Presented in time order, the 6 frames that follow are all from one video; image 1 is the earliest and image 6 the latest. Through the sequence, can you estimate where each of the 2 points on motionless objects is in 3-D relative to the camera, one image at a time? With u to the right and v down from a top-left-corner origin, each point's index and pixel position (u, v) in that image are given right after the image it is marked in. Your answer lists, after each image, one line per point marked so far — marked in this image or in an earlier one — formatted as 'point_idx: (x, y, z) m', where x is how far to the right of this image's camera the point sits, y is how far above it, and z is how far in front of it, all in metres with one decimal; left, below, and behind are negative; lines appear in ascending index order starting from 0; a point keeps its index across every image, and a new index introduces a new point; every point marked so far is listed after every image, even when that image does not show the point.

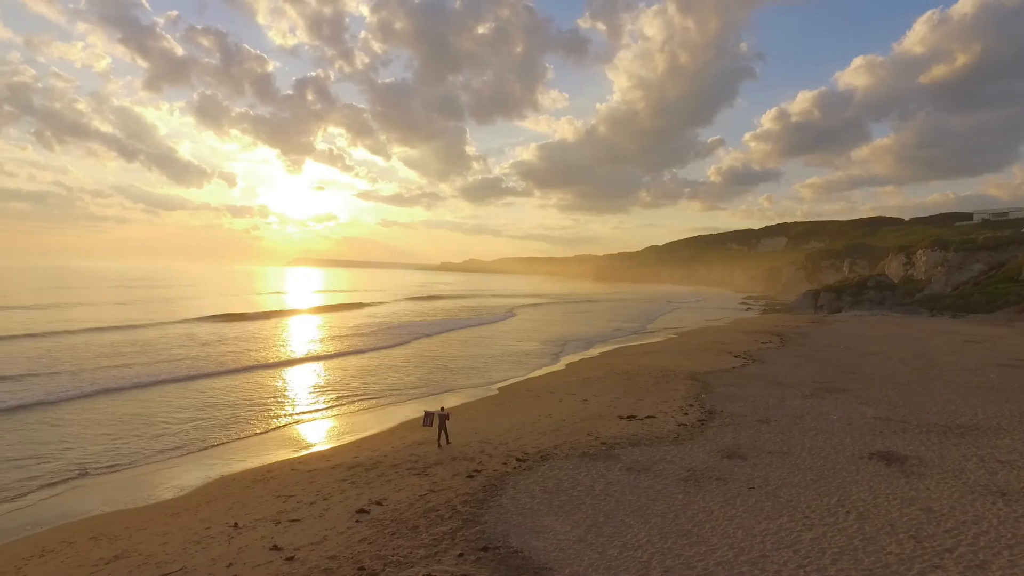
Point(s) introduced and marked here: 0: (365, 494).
0: (-2.2, -3.1, +9.7) m
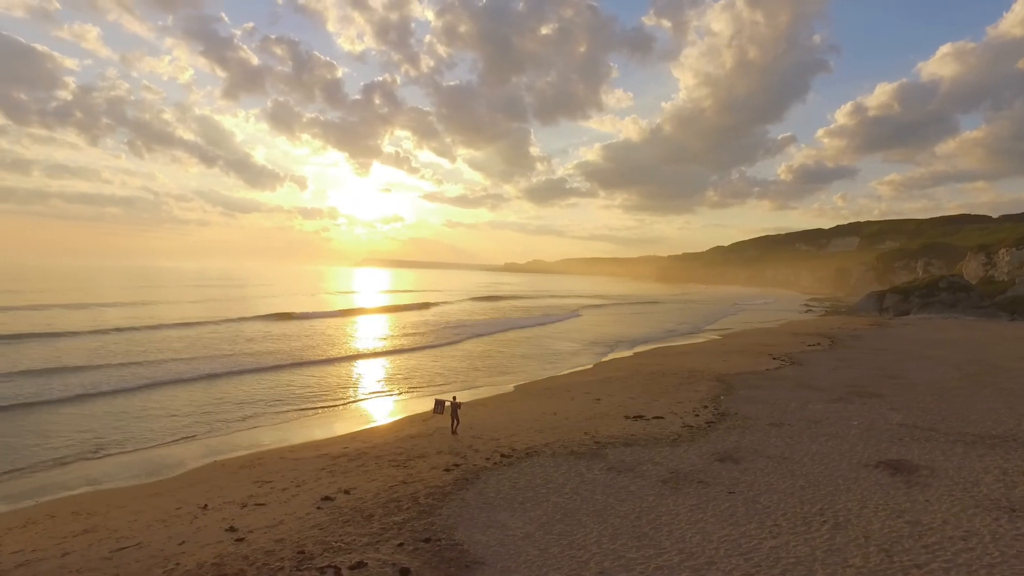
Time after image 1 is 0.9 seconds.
0: (-2.7, -3.0, +9.8) m
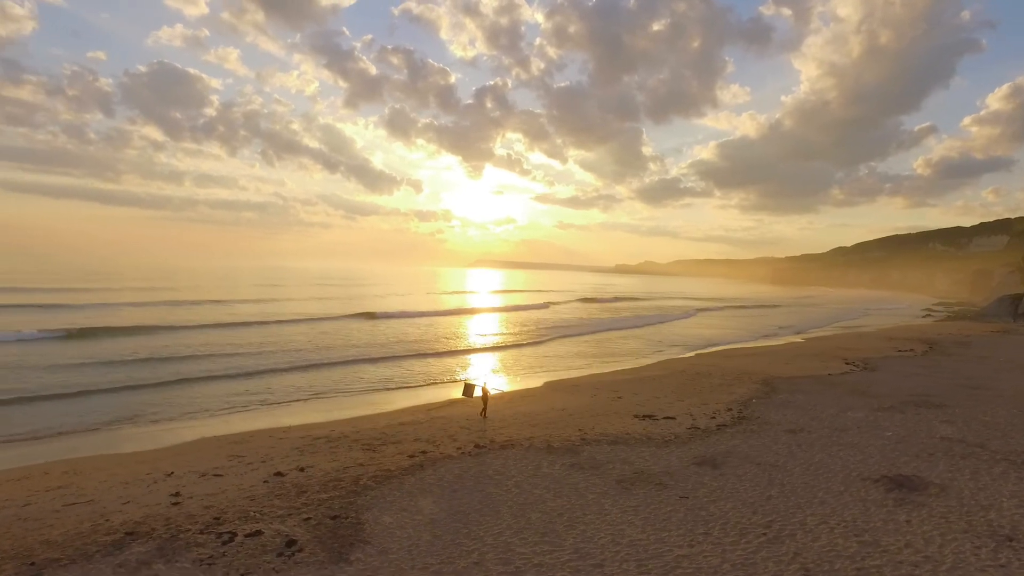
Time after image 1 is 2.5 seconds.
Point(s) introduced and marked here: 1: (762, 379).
0: (-3.4, -2.8, +10.2) m
1: (+7.2, -2.6, +18.4) m
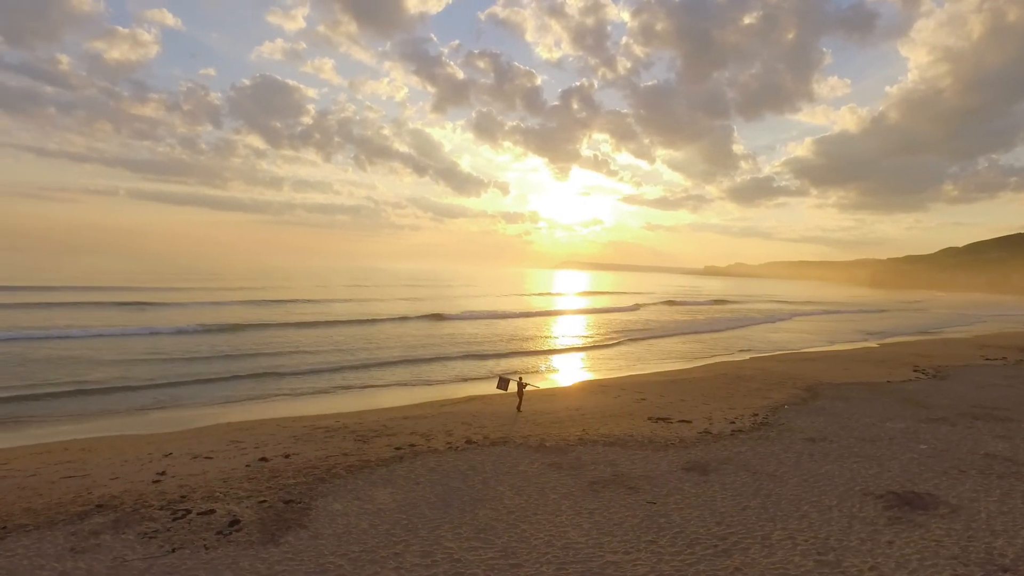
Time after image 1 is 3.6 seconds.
0: (-3.7, -2.6, +10.5) m
1: (+7.9, -2.6, +17.2) m
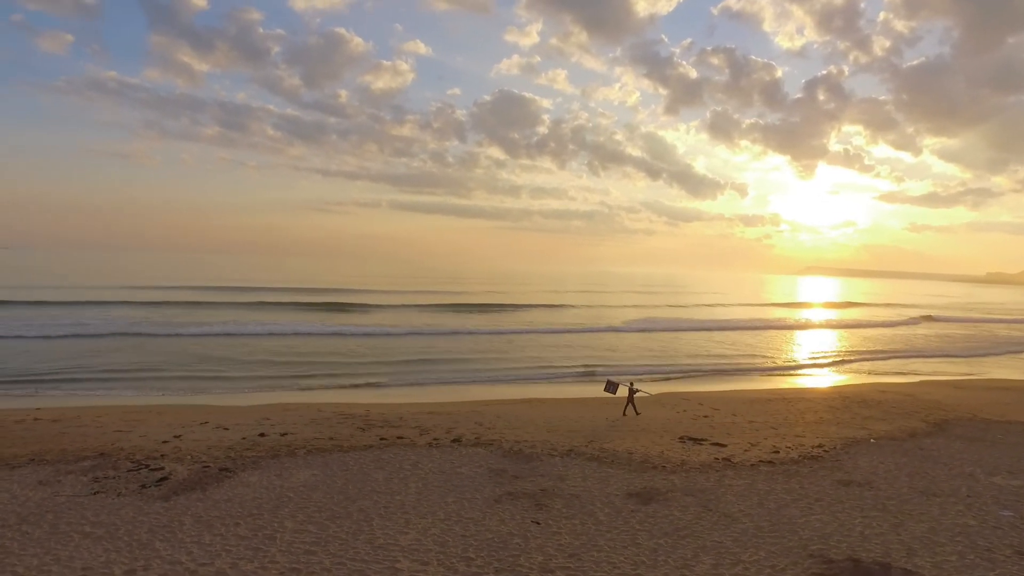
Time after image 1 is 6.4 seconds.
0: (-4.0, -2.5, +11.7) m
1: (+9.3, -2.9, +13.7) m
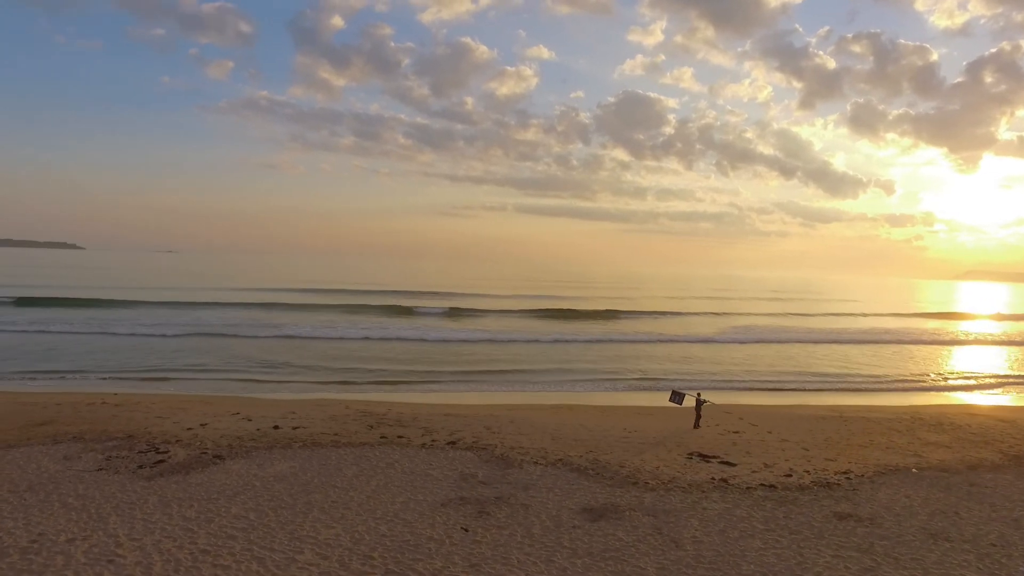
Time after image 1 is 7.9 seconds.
0: (-3.9, -2.6, +12.4) m
1: (+9.5, -3.1, +11.8) m
